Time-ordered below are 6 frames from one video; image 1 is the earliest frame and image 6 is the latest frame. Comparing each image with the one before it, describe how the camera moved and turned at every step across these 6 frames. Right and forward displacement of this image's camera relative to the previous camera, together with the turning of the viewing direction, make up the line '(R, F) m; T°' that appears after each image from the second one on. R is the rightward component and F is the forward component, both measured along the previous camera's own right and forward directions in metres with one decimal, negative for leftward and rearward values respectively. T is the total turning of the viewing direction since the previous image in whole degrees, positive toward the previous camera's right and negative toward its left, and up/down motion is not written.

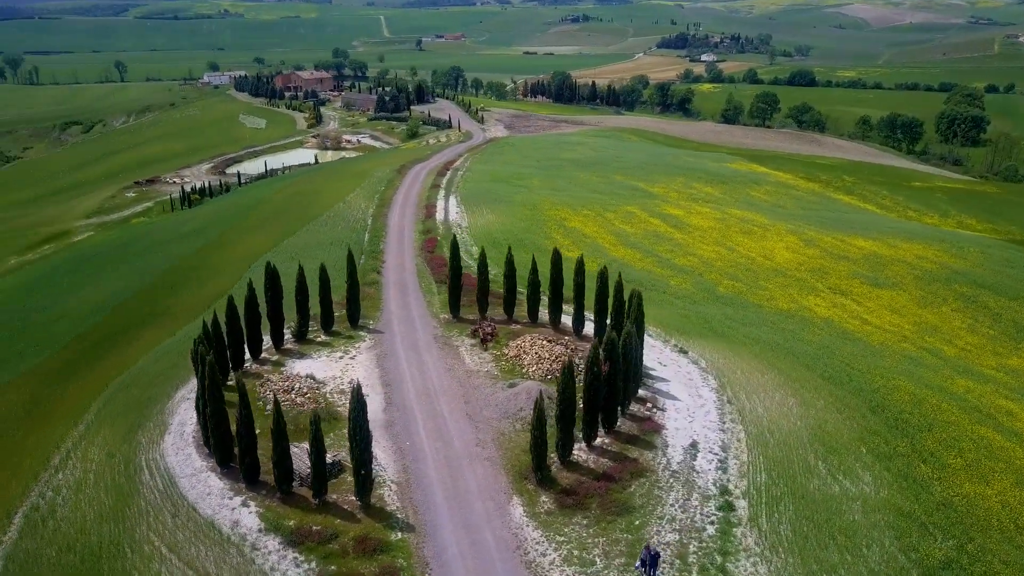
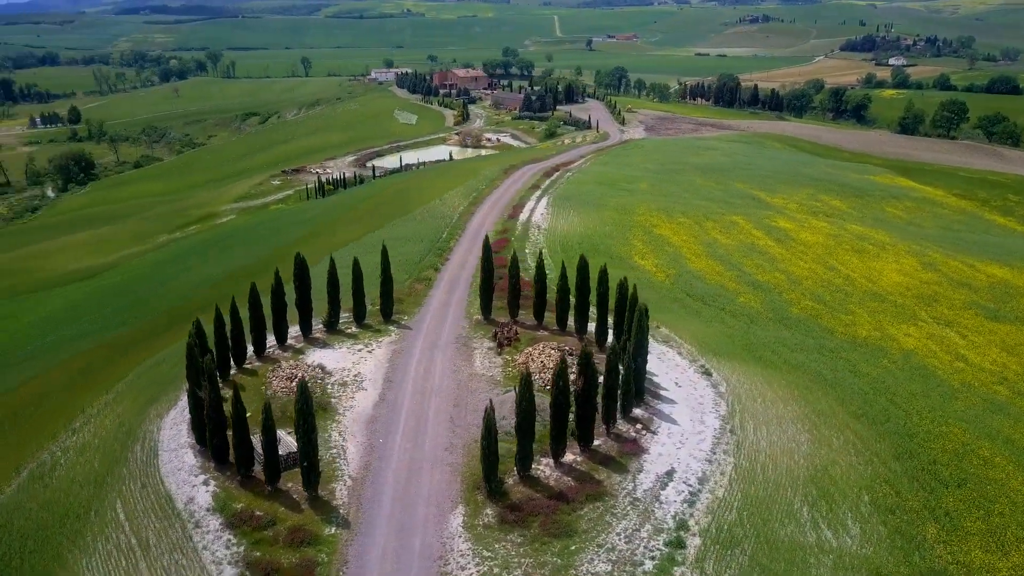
(+5.6, +1.1) m; -11°
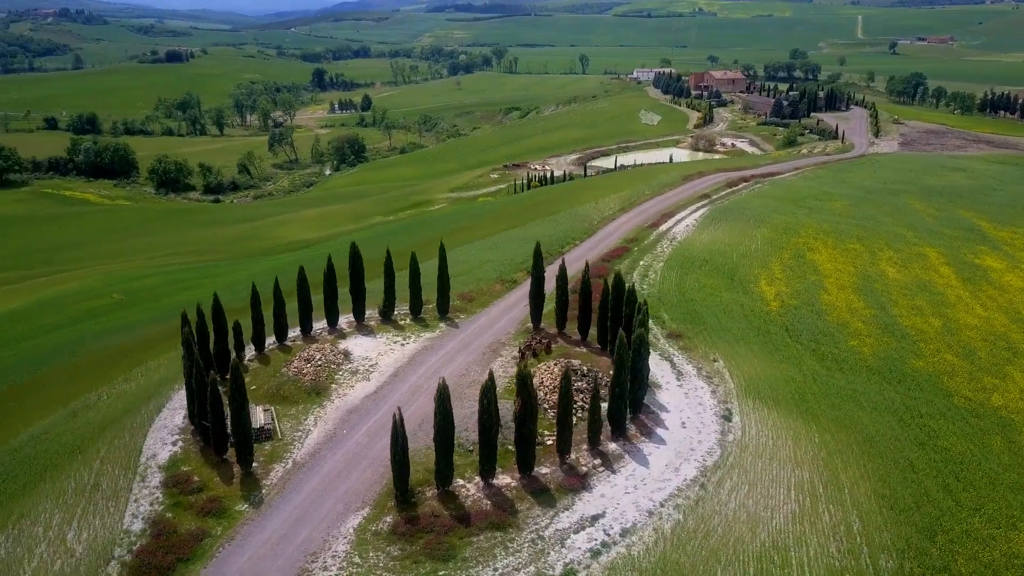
(+9.1, +2.4) m; -18°
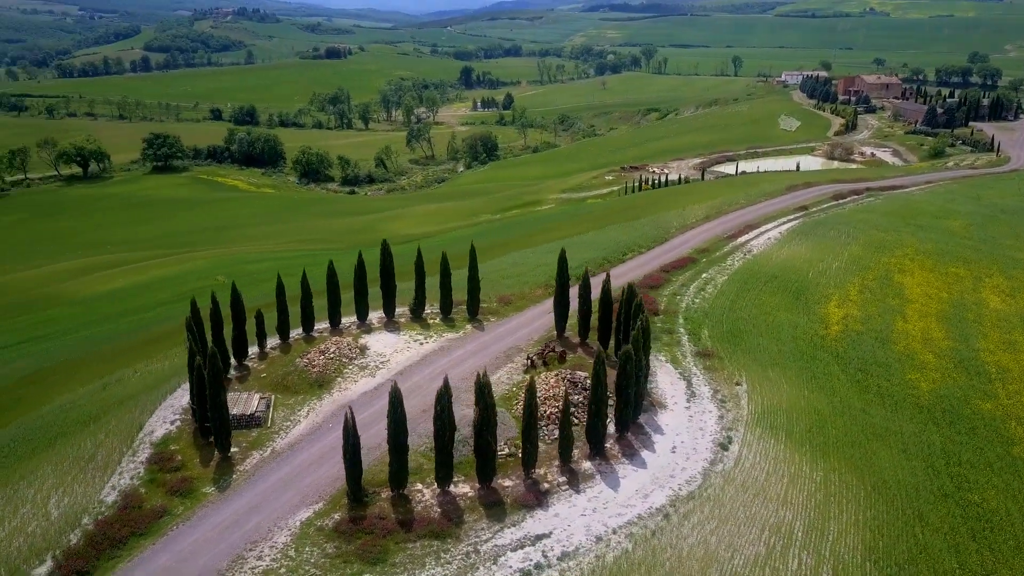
(+5.0, +0.9) m; -10°
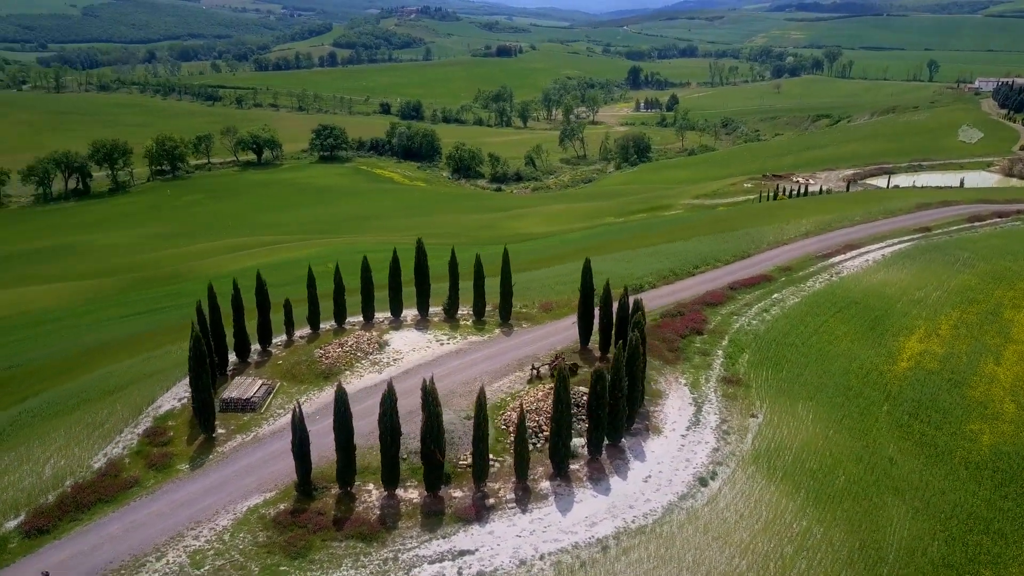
(+5.8, +1.1) m; -11°
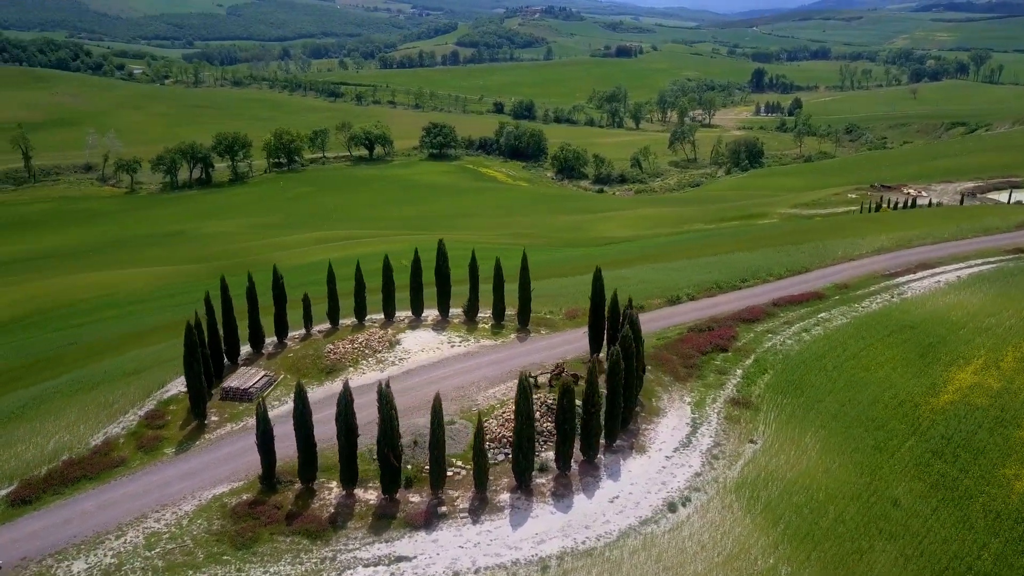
(+4.3, +0.7) m; -8°
